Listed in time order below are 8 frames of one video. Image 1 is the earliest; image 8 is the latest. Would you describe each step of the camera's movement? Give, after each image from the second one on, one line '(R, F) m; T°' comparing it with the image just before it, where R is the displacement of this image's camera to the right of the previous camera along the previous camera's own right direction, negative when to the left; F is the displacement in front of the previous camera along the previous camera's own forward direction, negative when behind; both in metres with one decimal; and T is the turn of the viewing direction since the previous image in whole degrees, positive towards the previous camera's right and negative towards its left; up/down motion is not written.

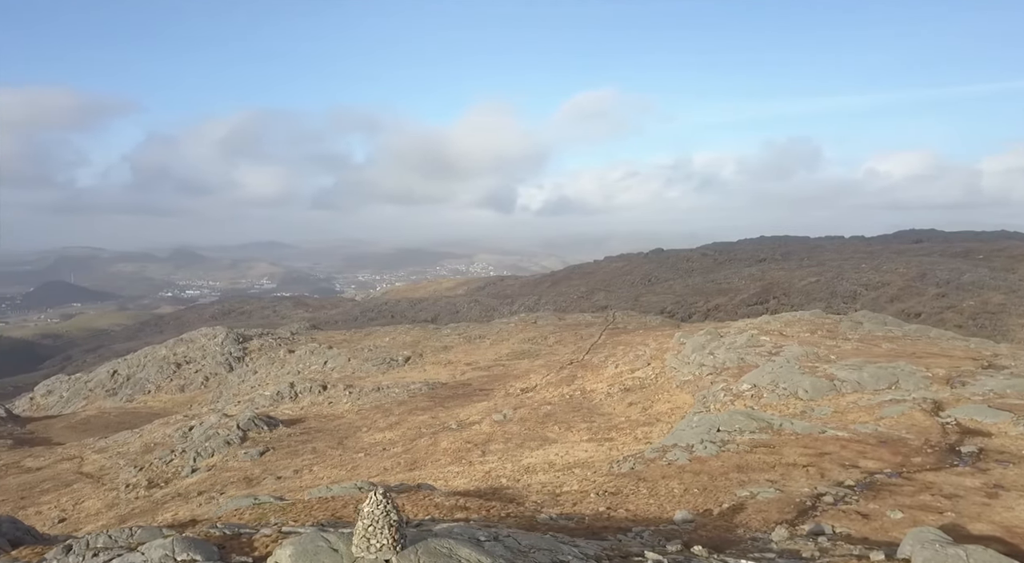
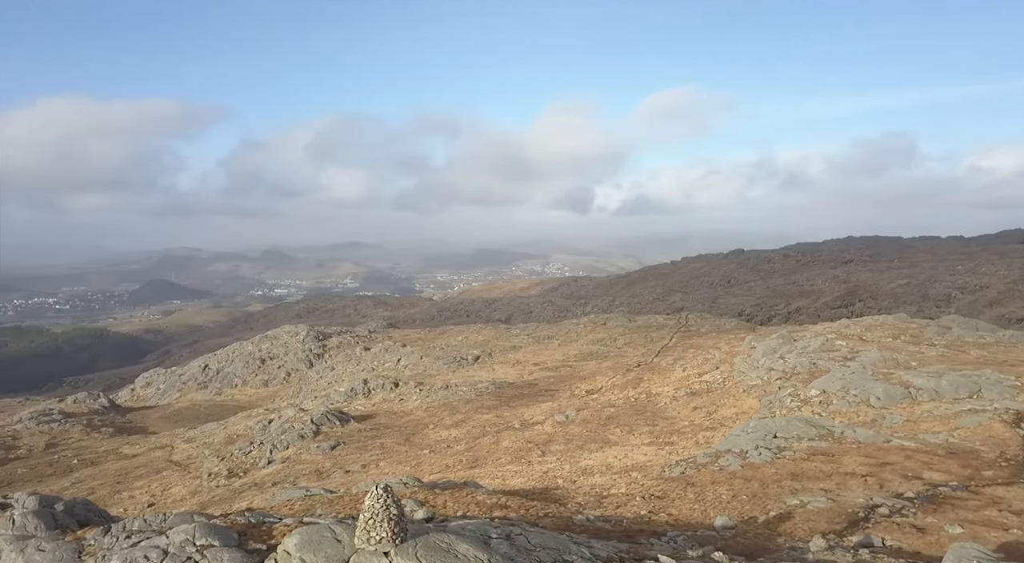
(+0.7, -0.2) m; -6°
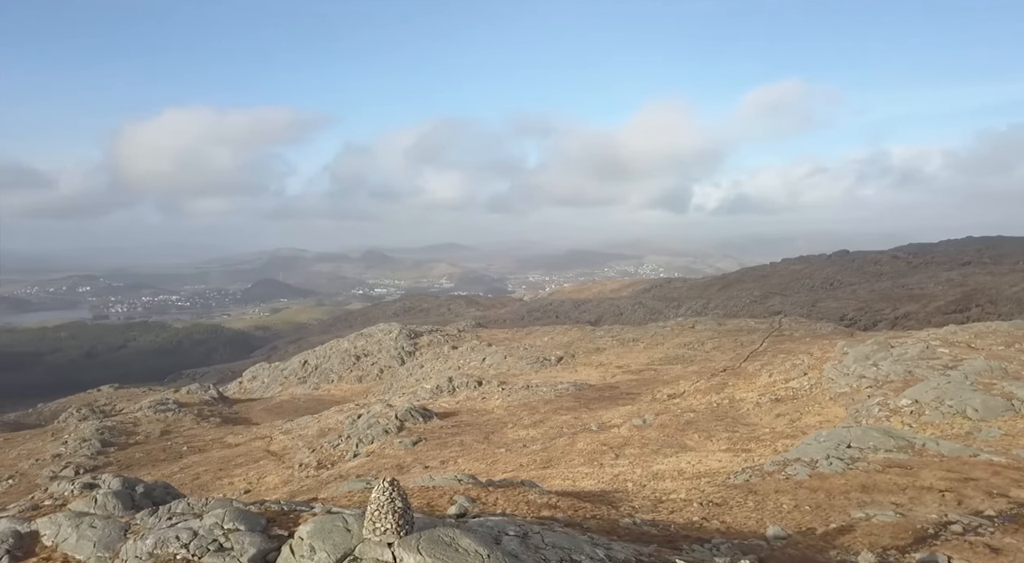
(+0.8, -0.2) m; -7°
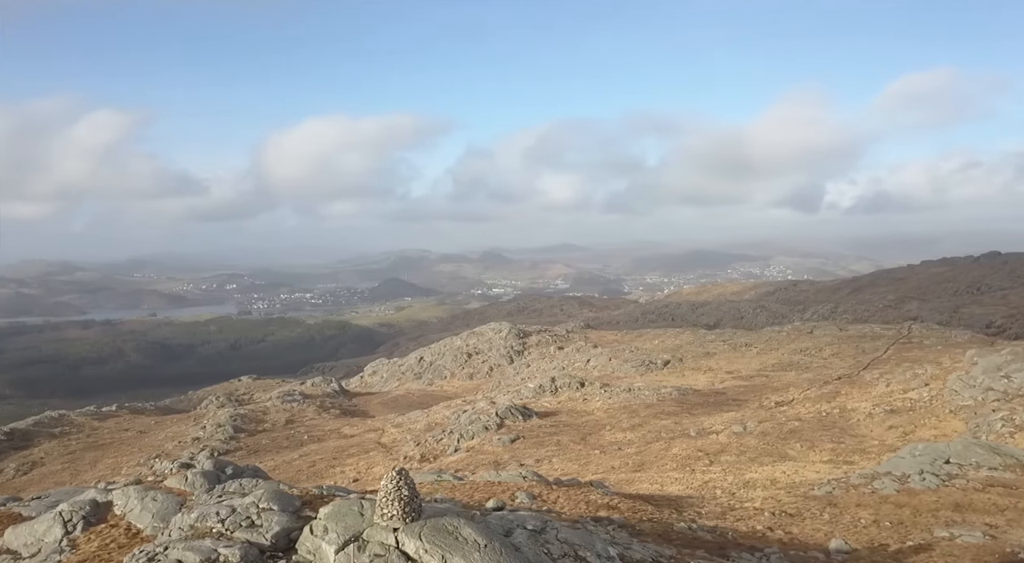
(+1.0, -0.2) m; -9°
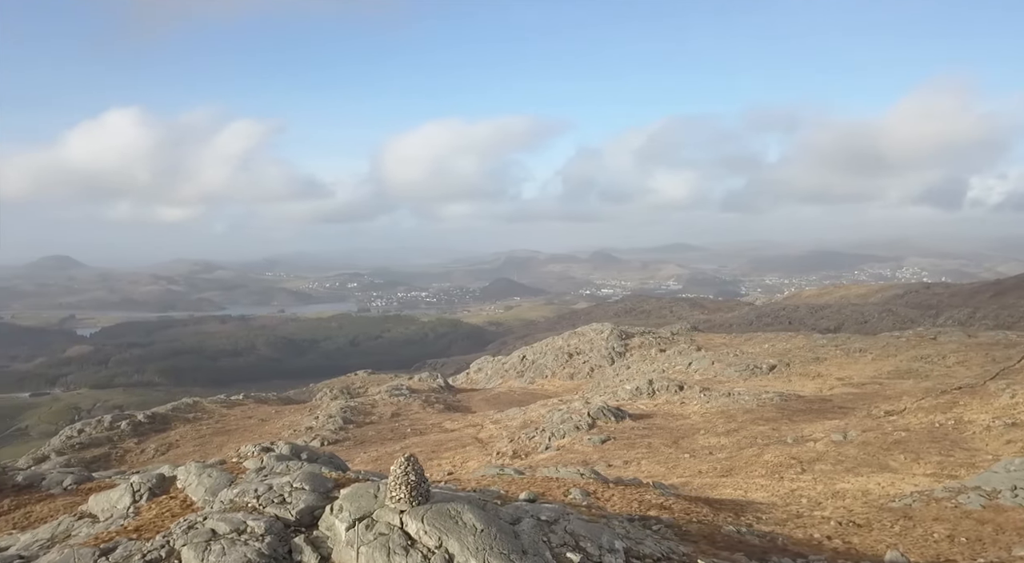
(+1.0, -0.3) m; -9°
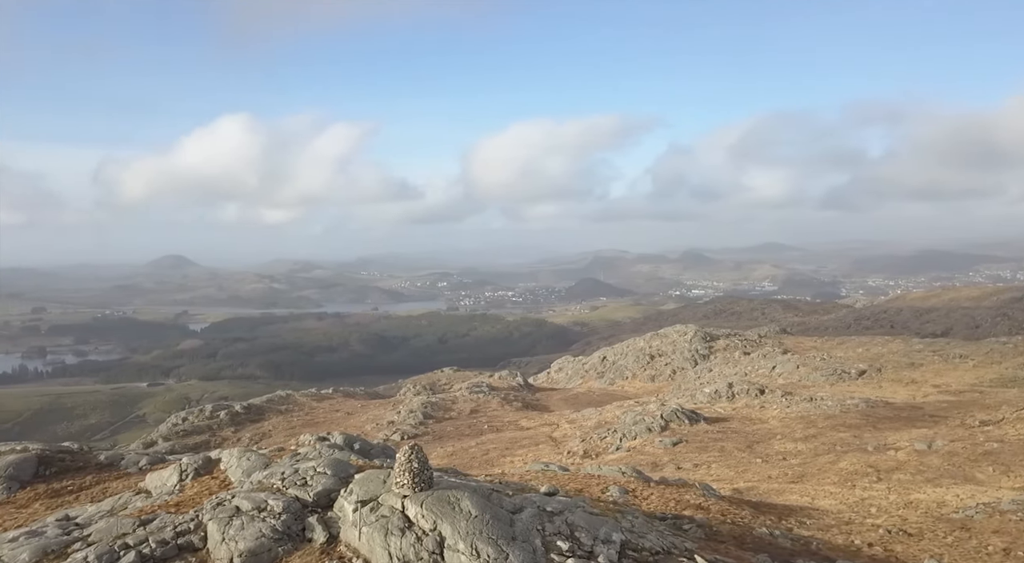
(+0.9, -0.3) m; -7°
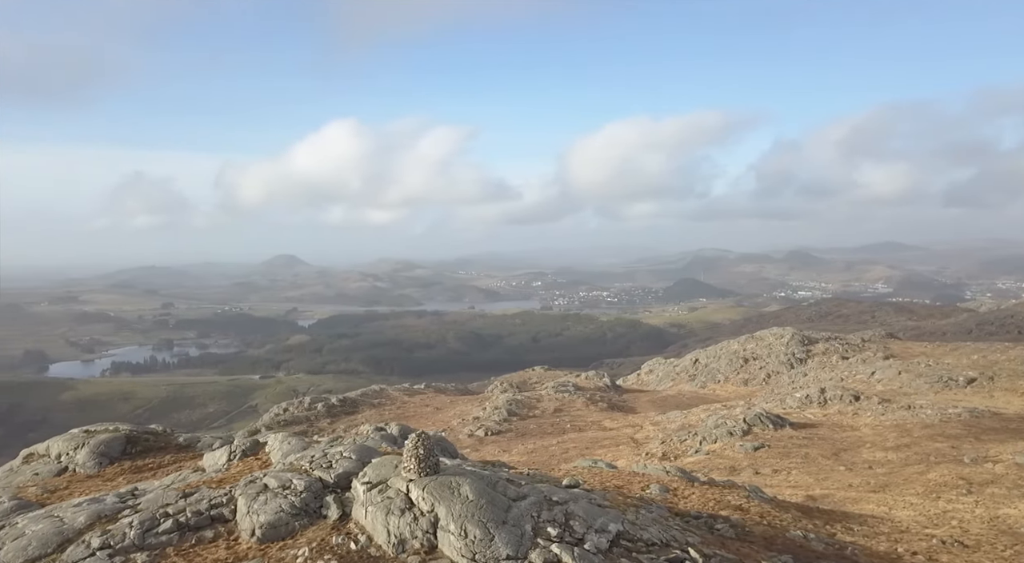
(+1.1, -0.4) m; -8°
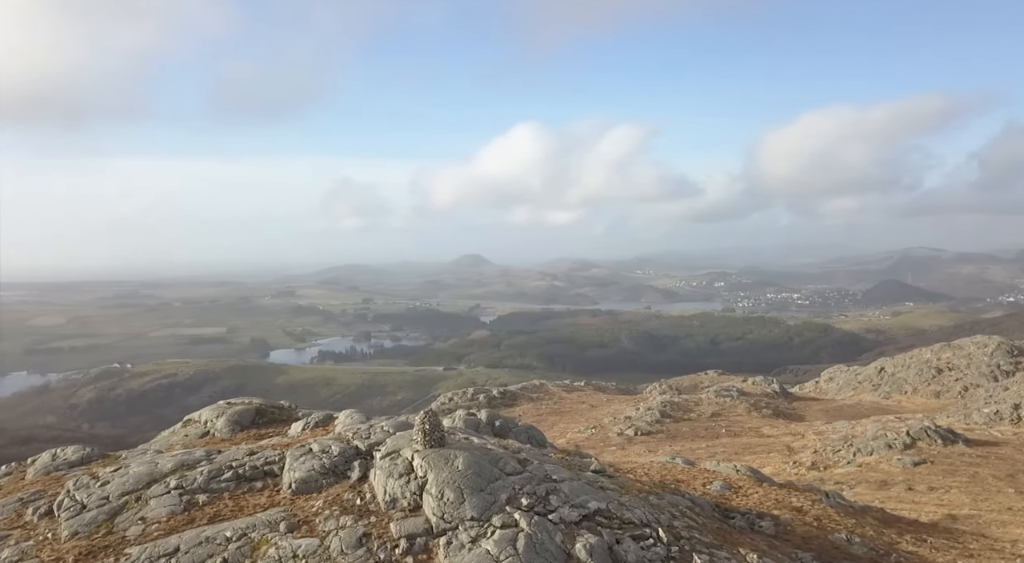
(+2.4, -0.6) m; -15°
